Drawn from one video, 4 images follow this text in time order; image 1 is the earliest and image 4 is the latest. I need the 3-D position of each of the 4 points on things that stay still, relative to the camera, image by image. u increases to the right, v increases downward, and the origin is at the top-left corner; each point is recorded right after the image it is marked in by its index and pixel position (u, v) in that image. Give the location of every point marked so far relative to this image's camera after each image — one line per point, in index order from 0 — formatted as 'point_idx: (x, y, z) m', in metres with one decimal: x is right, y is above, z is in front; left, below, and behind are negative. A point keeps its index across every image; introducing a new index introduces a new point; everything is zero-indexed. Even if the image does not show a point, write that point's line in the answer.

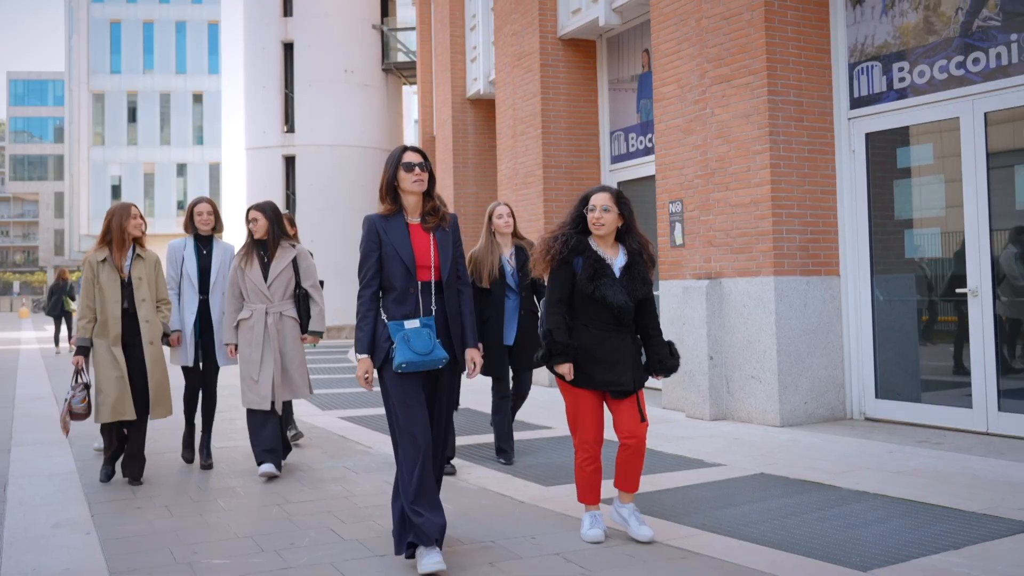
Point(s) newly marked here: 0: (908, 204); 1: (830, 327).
0: (+3.6, +0.7, +8.1) m
1: (+3.0, -0.3, +8.5) m
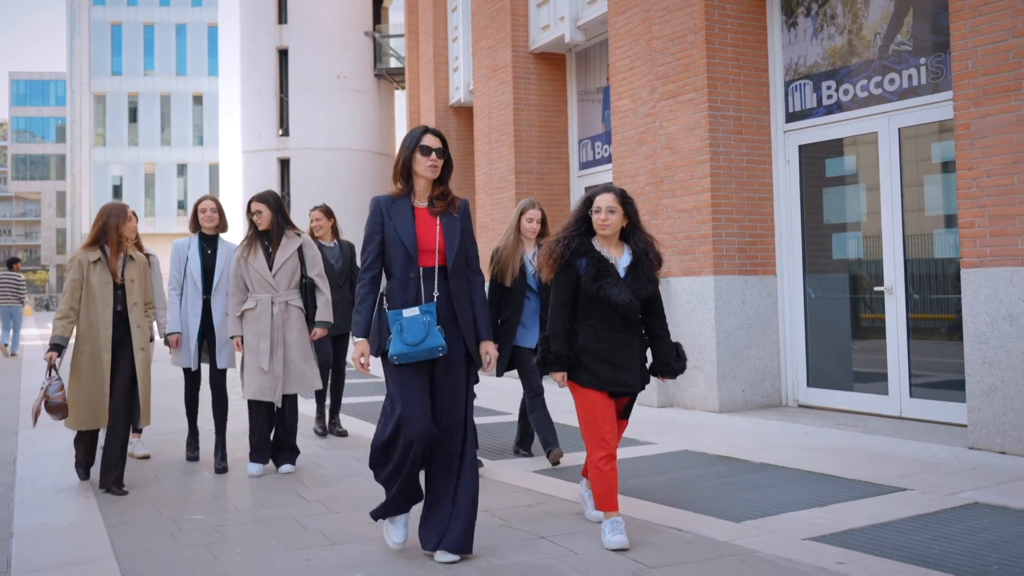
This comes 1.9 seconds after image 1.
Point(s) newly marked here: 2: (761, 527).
0: (+3.2, +0.8, +8.9) m
1: (+2.6, -0.3, +9.3) m
2: (+1.3, -1.3, +4.8) m
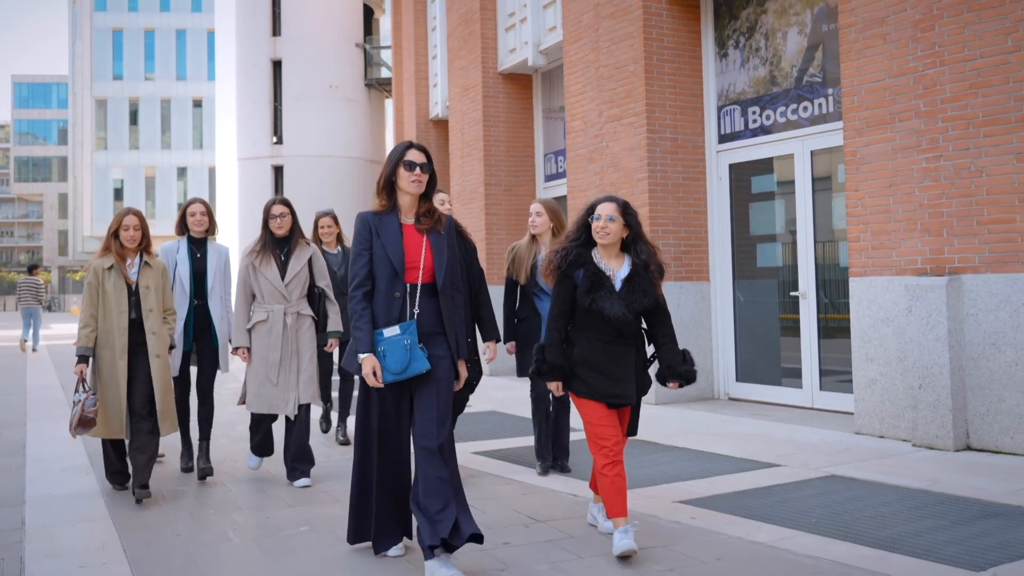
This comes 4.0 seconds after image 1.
0: (+2.7, +0.7, +9.9) m
1: (+2.2, -0.4, +10.3) m
2: (+0.8, -1.3, +5.8) m
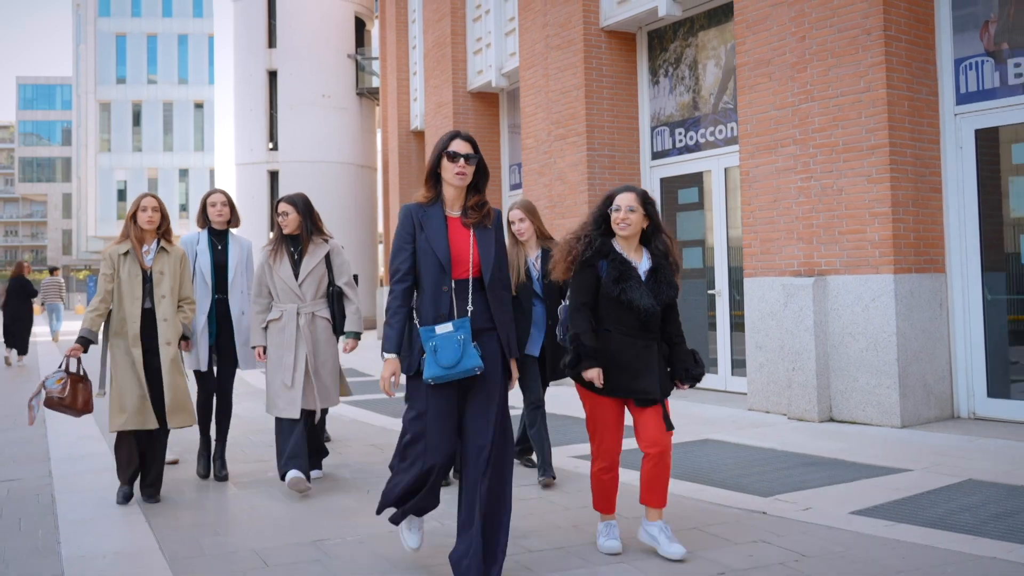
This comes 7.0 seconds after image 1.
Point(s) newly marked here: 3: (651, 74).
0: (+2.2, +0.7, +11.3) m
1: (+1.6, -0.4, +11.7) m
2: (+0.3, -1.3, +7.2) m
3: (+1.8, +2.8, +11.8) m
